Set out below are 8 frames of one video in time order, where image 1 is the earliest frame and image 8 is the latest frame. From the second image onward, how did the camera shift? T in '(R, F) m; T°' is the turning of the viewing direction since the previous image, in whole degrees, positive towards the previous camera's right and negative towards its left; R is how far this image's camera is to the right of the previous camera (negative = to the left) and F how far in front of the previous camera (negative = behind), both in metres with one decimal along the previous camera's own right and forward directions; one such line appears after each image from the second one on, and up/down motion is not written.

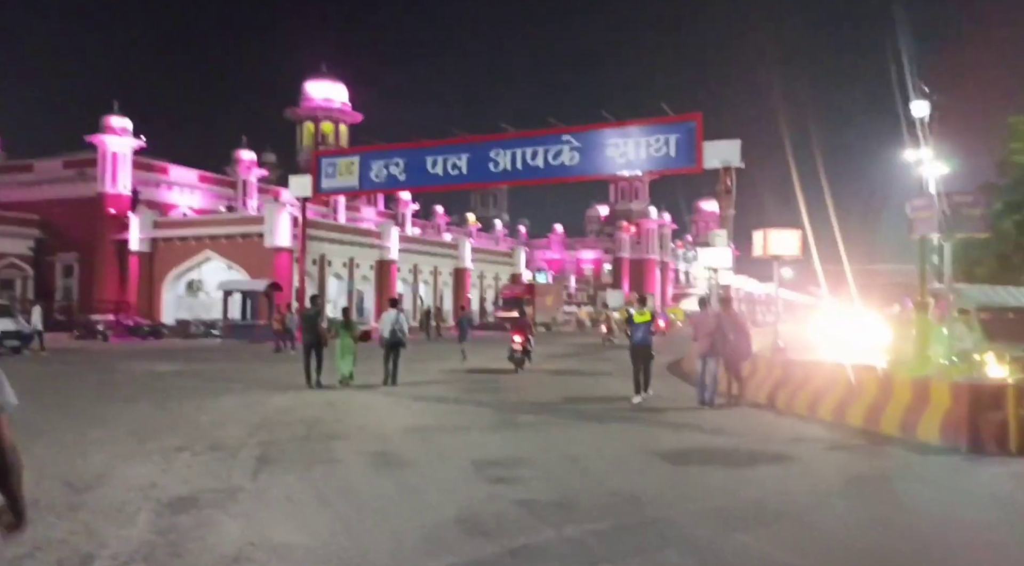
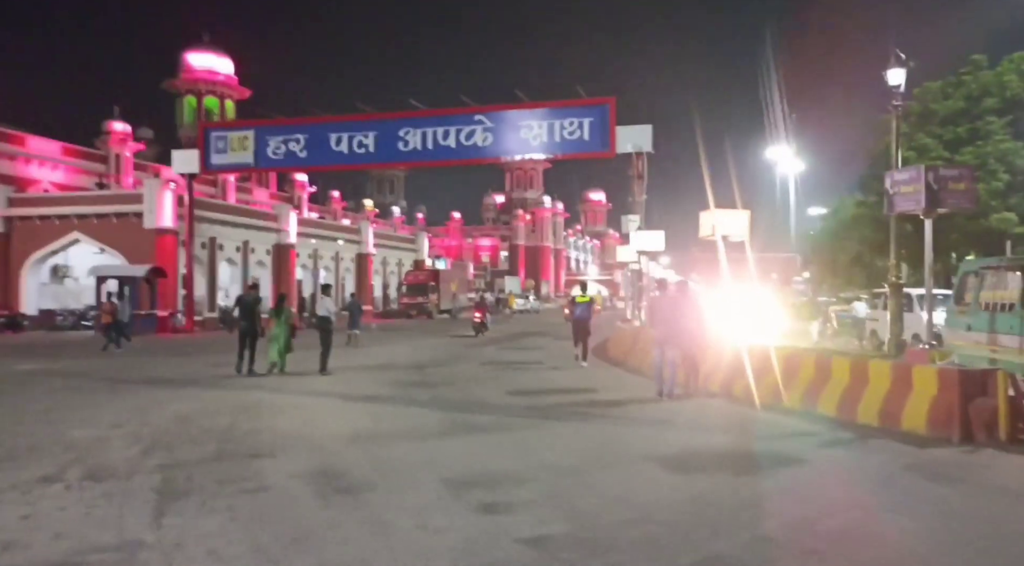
(-0.6, +1.7) m; +7°
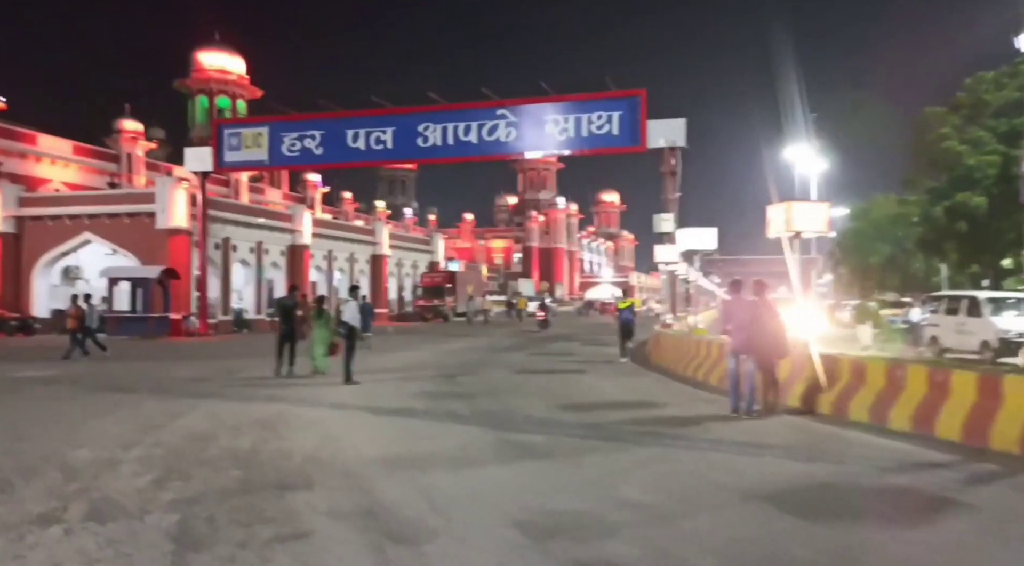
(-0.5, +1.1) m; -1°
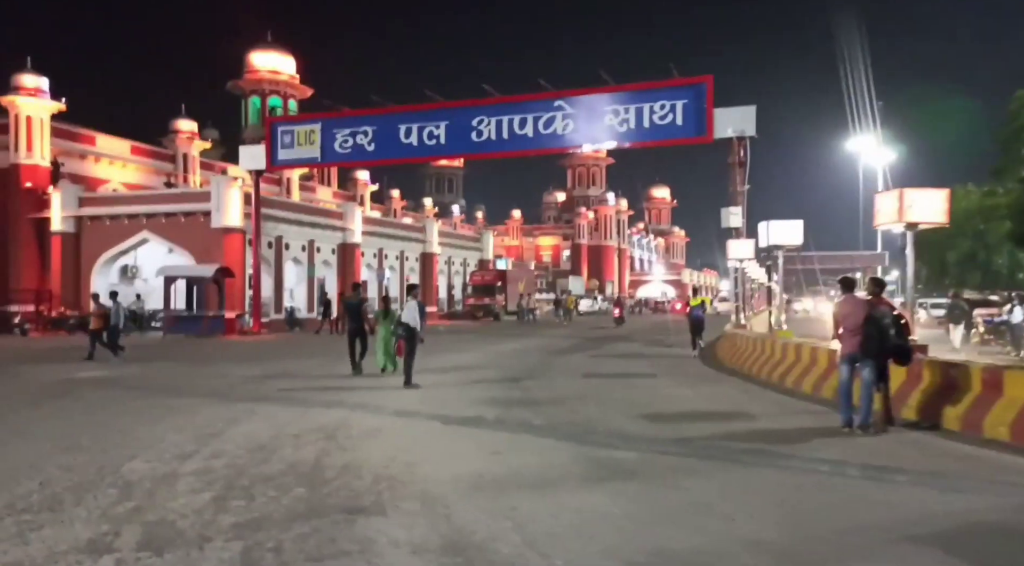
(-0.3, +0.7) m; -3°
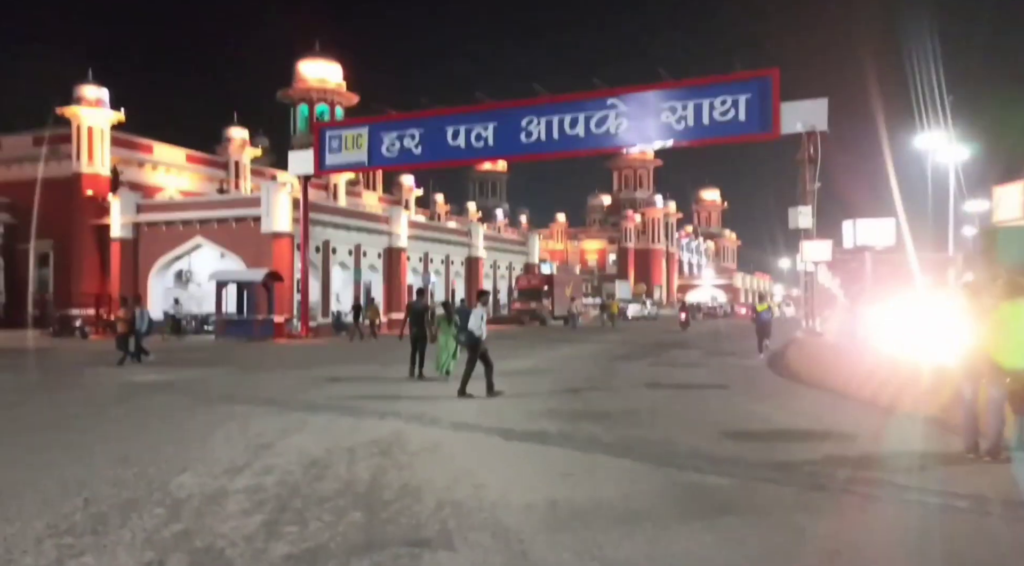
(-0.2, +0.5) m; -3°
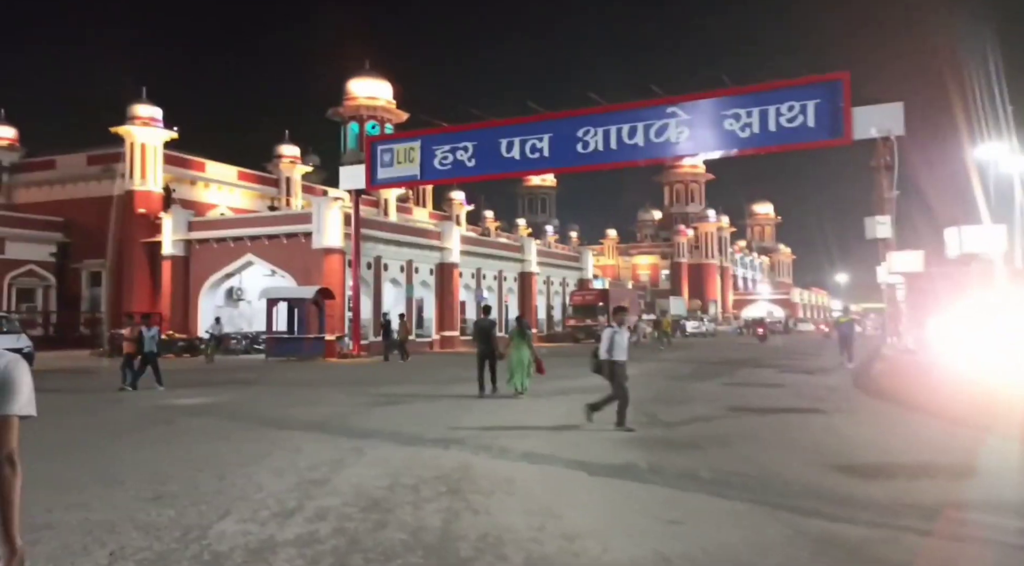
(-0.3, +1.1) m; -3°
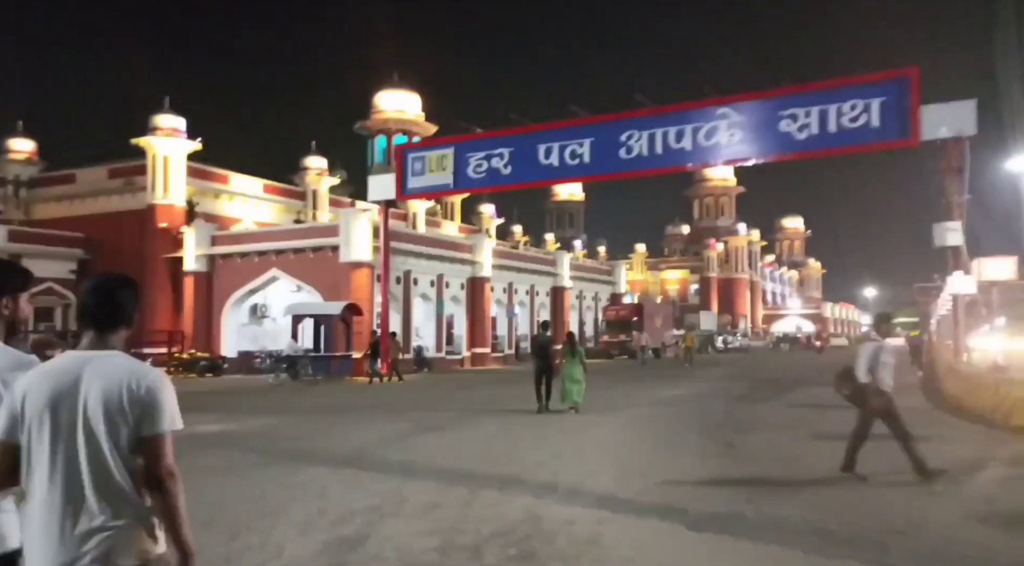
(-0.4, +1.6) m; -2°
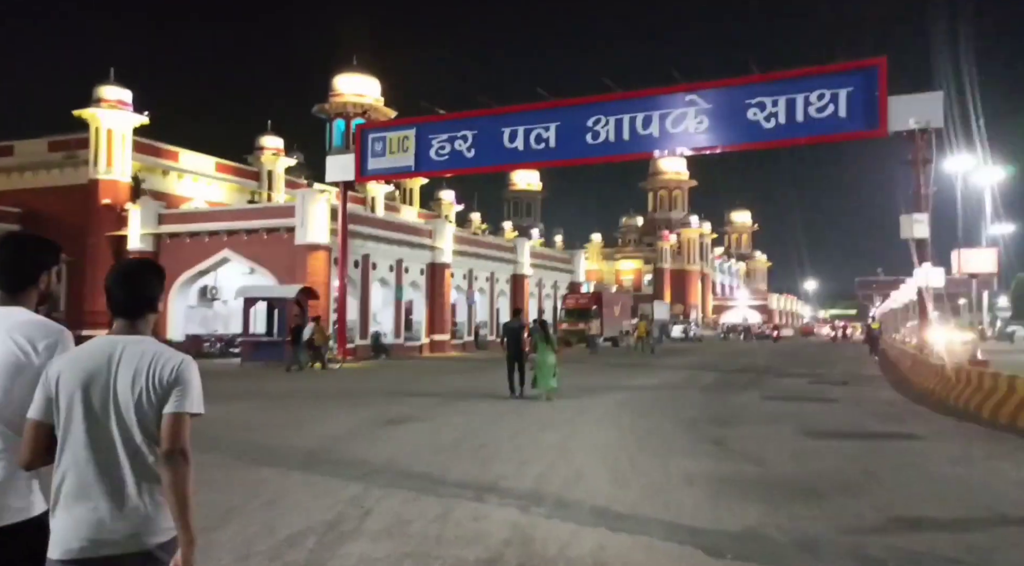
(-0.2, +0.8) m; +3°
